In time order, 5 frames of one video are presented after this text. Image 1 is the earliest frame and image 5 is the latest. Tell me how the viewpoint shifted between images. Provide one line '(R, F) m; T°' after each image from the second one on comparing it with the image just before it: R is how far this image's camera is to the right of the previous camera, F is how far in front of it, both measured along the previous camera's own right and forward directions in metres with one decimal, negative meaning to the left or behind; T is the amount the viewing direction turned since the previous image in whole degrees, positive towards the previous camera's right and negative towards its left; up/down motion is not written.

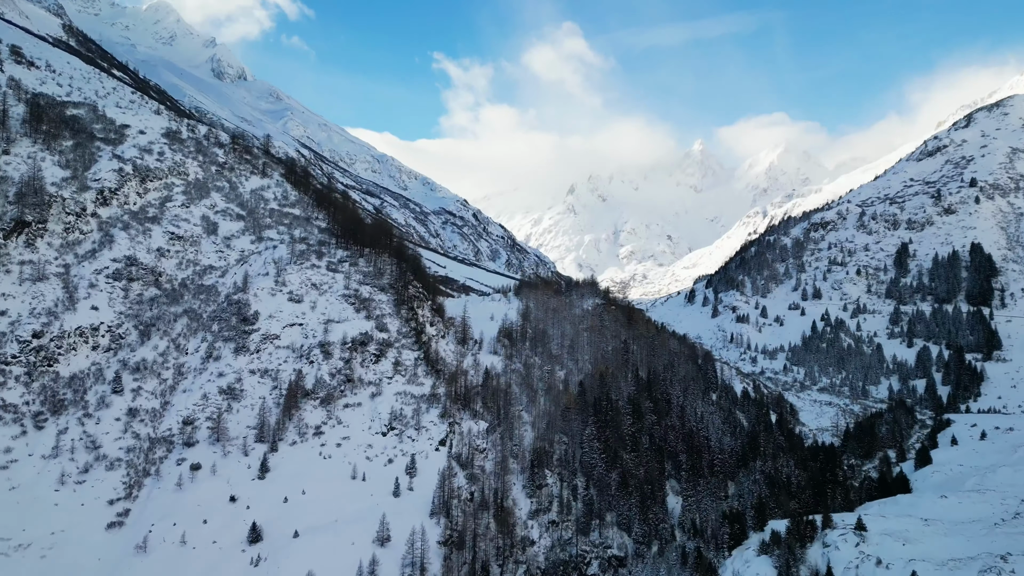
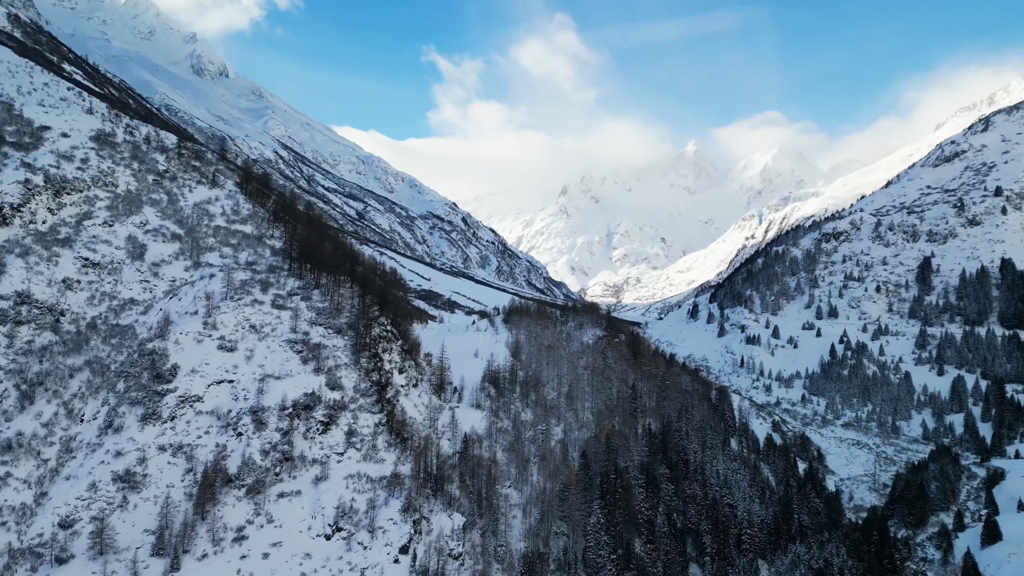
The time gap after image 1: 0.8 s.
(+0.4, +11.8) m; +1°
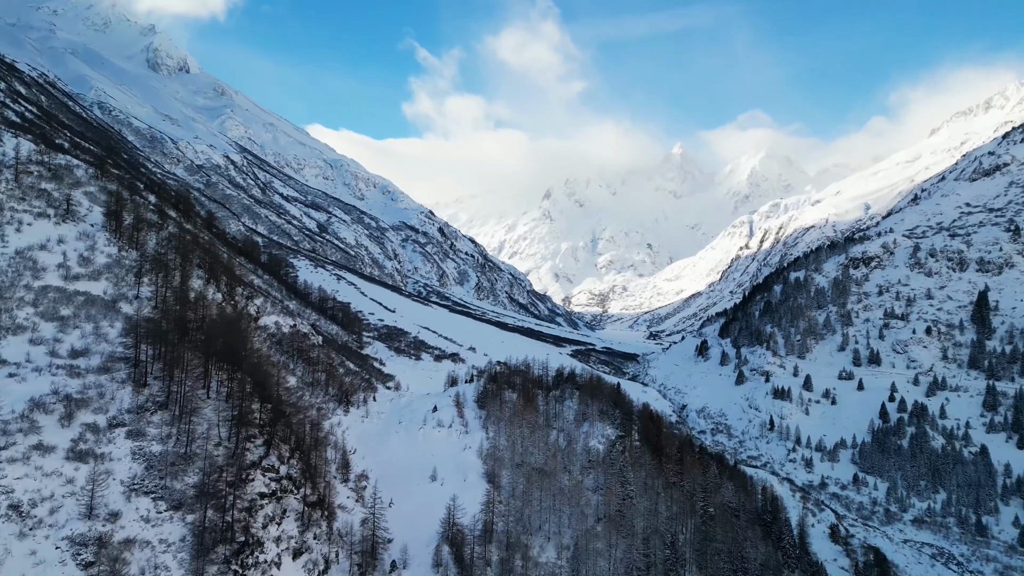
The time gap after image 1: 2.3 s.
(+0.5, +22.1) m; +2°
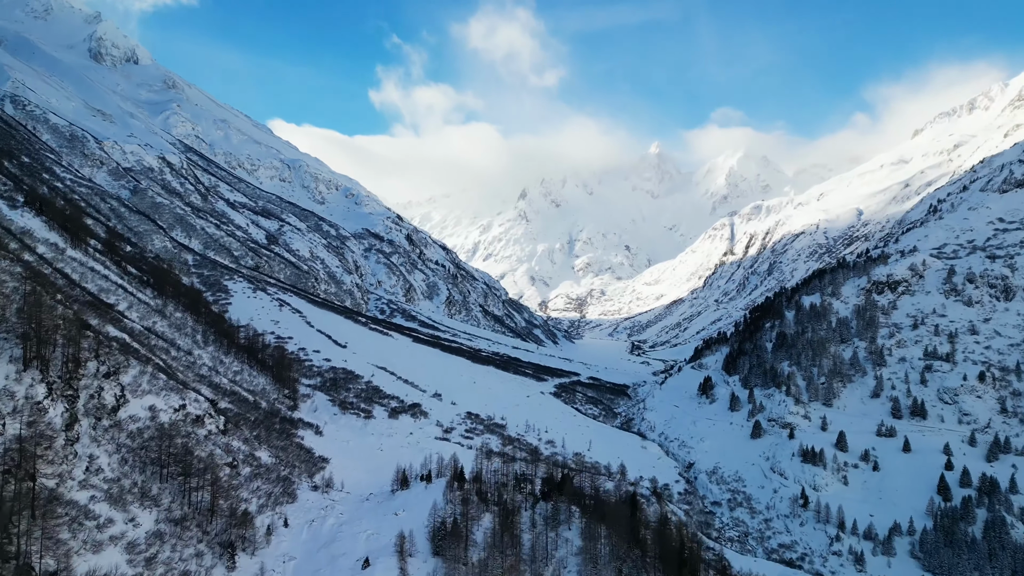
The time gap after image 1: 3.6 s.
(+0.3, +19.1) m; +2°
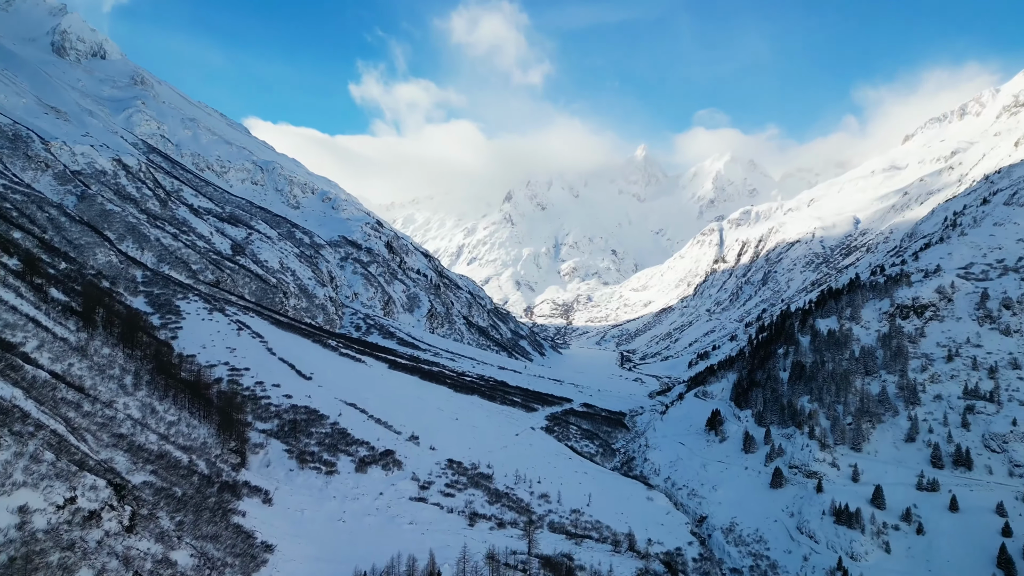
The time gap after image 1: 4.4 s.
(-0.5, +11.8) m; +1°
